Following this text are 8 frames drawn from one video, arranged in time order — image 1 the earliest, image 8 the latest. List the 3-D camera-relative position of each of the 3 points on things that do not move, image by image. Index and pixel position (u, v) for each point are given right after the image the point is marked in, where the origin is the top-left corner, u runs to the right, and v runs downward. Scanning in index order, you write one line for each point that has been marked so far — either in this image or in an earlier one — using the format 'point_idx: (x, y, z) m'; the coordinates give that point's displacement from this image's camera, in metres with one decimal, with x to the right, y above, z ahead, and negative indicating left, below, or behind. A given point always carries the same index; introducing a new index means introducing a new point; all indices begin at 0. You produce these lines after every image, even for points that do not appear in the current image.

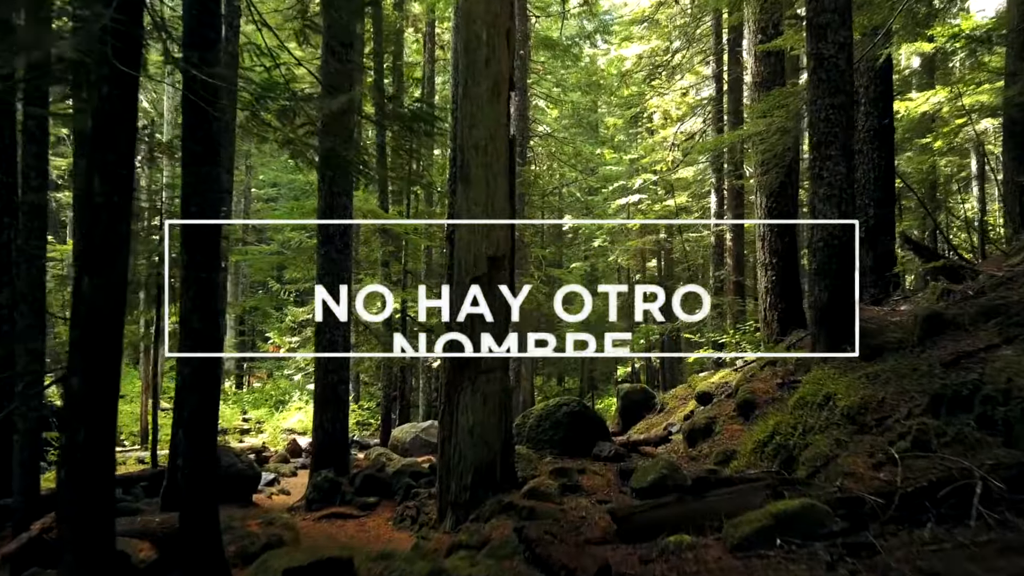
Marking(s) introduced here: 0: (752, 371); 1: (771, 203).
0: (+3.3, -1.2, +9.2) m
1: (+4.3, +1.4, +10.9) m
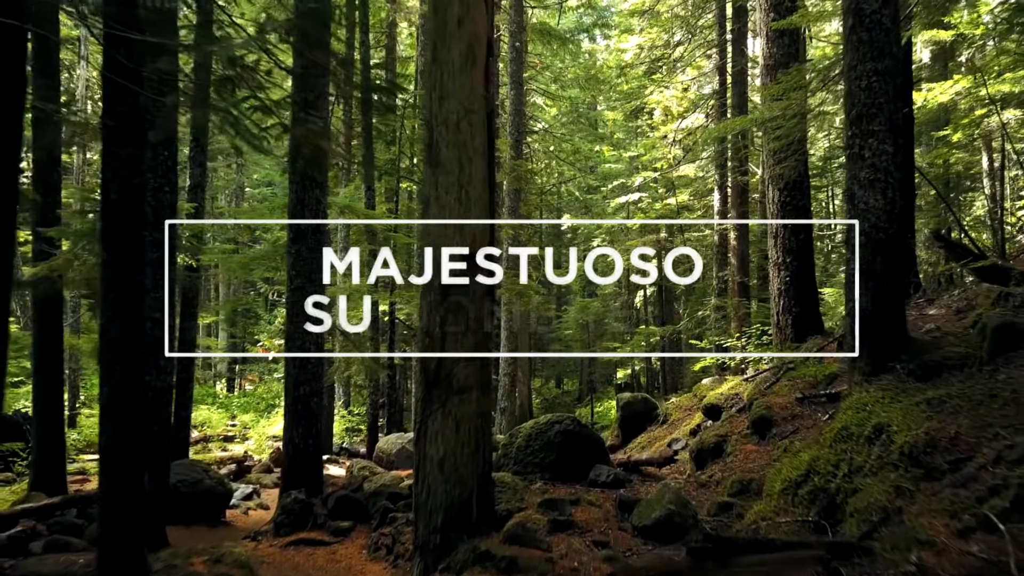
0: (+3.2, -1.2, +8.4) m
1: (+4.2, +1.4, +10.0) m
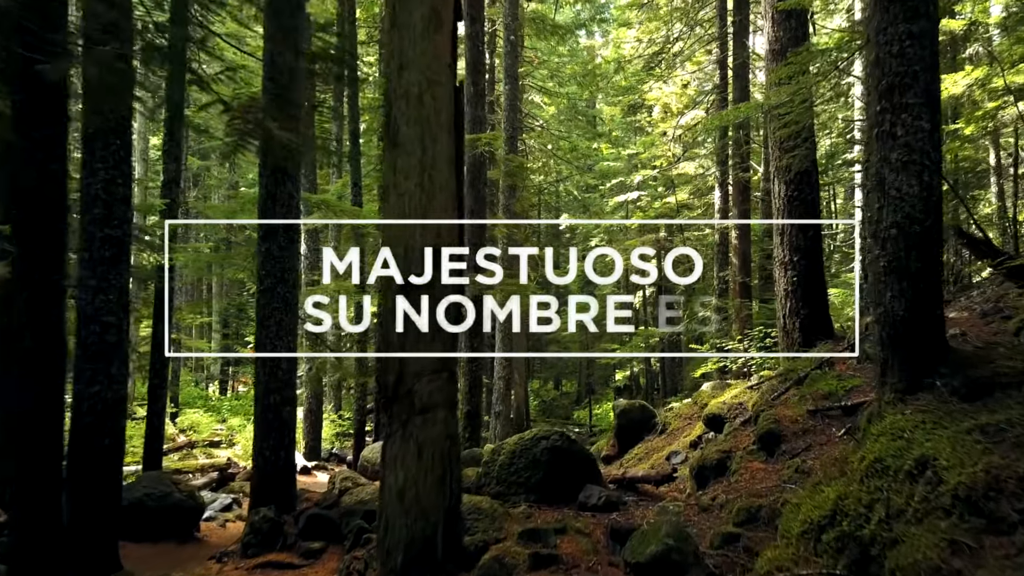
0: (+3.0, -1.2, +7.7) m
1: (+4.0, +1.4, +9.4) m
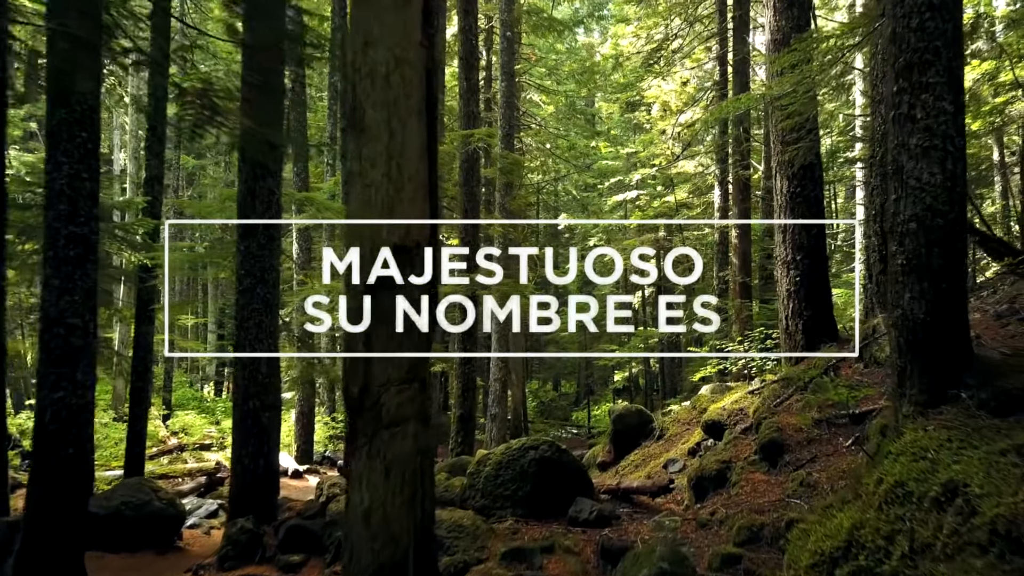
0: (+2.9, -1.2, +7.4) m
1: (+3.9, +1.4, +9.0) m
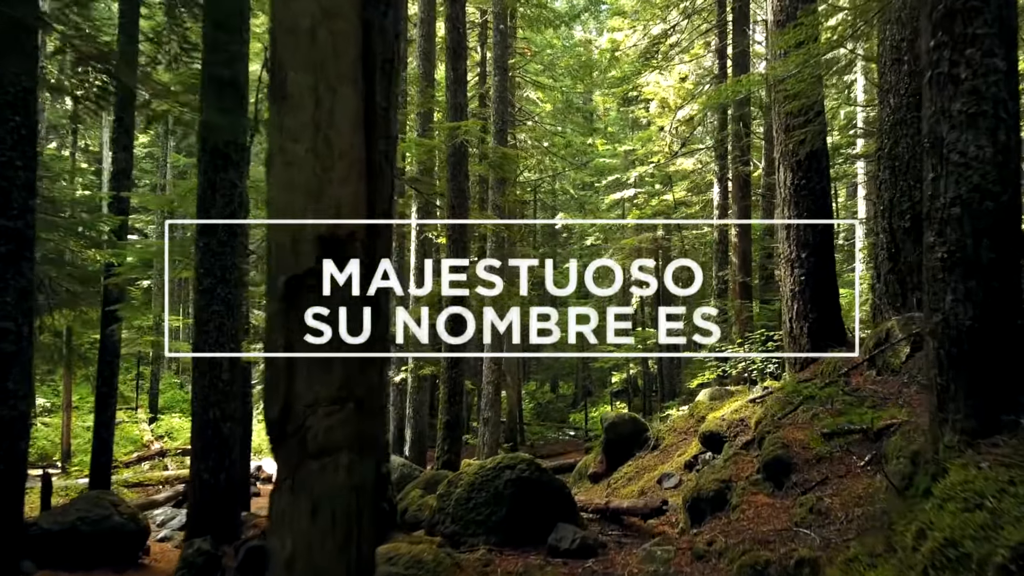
0: (+2.7, -1.2, +6.8) m
1: (+3.7, +1.4, +8.4) m
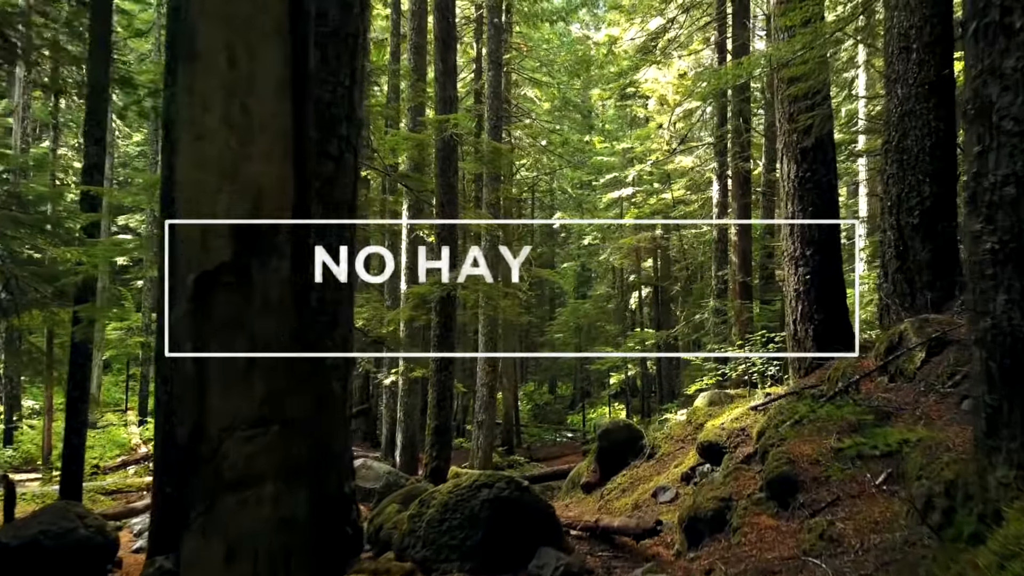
0: (+2.6, -1.2, +6.3) m
1: (+3.5, +1.4, +8.0) m
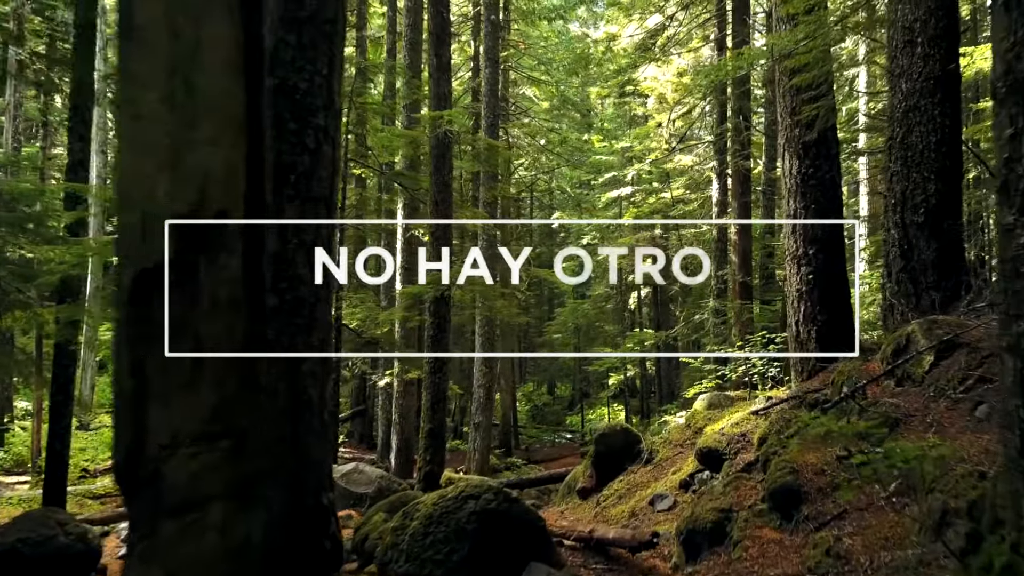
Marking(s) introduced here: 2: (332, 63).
0: (+2.5, -1.2, +6.1) m
1: (+3.4, +1.4, +7.7) m
2: (-1.1, +1.4, +4.2) m
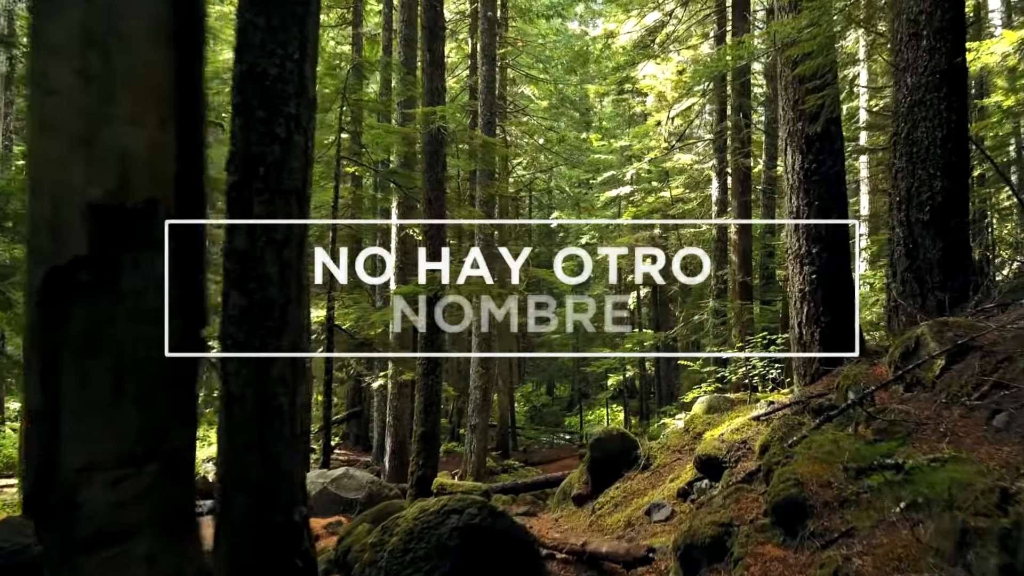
0: (+2.4, -1.2, +5.8) m
1: (+3.3, +1.4, +7.4) m
2: (-1.2, +1.4, +3.9) m
